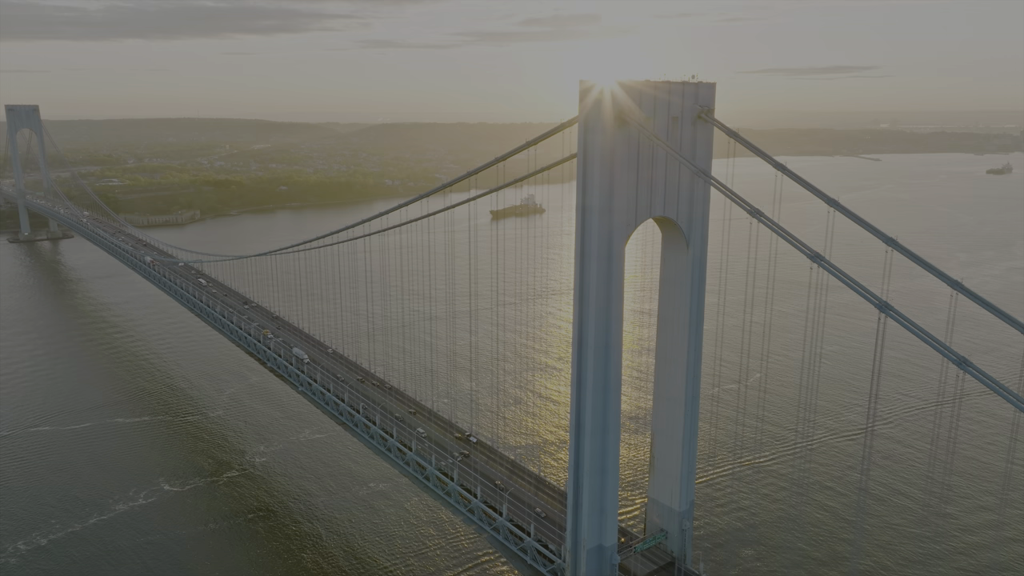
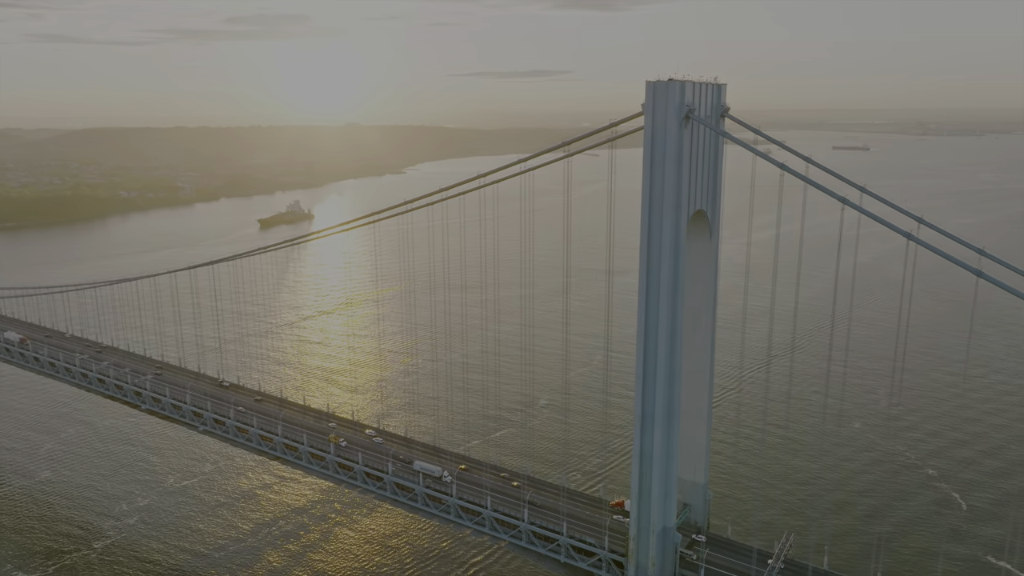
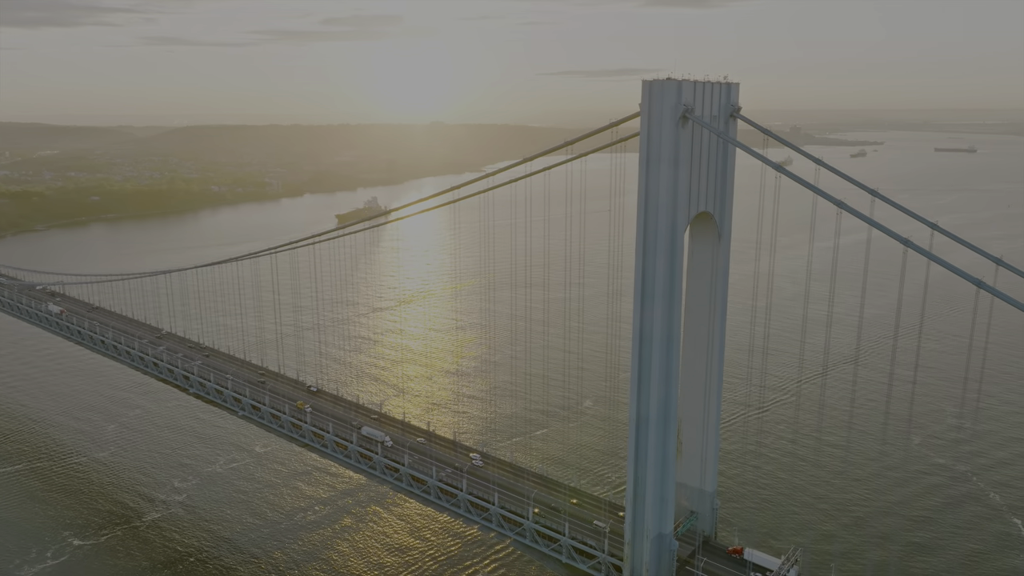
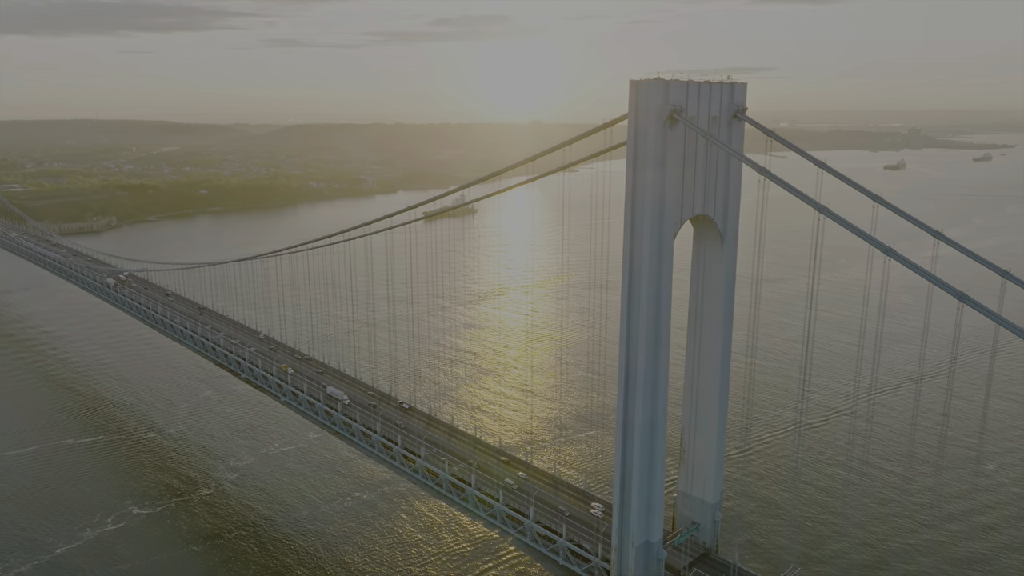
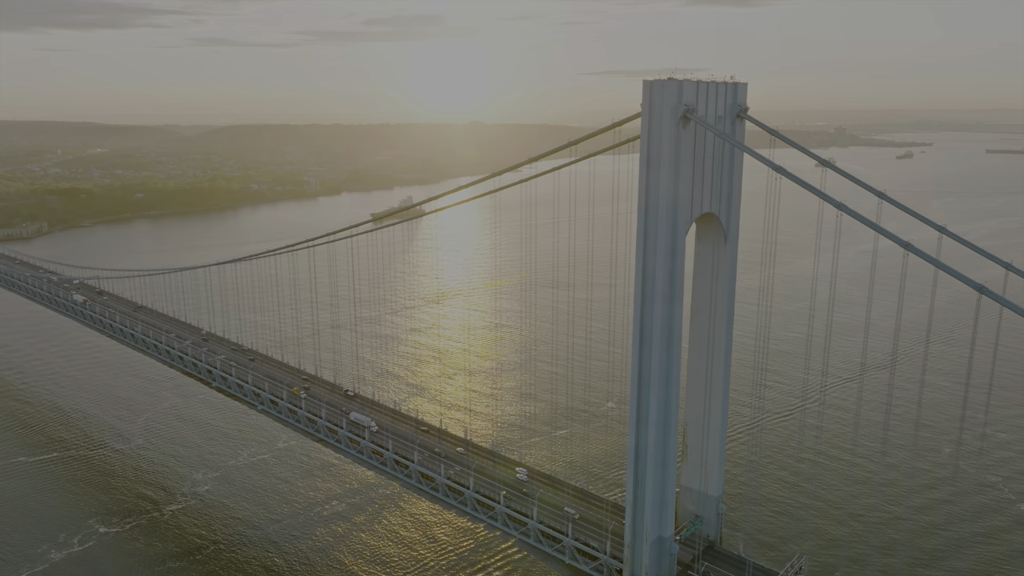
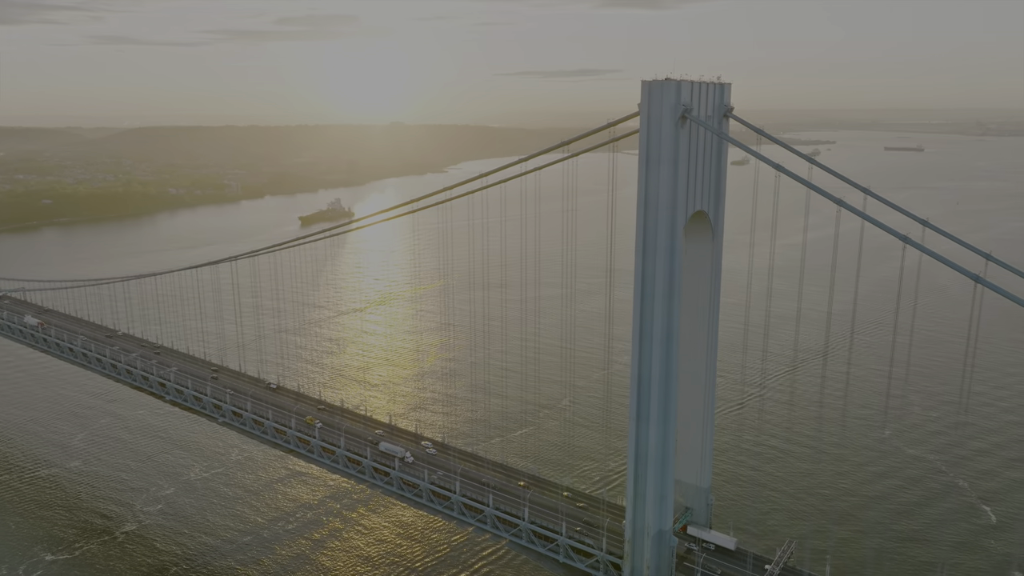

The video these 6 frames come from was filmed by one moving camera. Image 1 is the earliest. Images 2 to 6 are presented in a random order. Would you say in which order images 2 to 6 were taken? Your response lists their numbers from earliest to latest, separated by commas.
4, 5, 3, 6, 2
